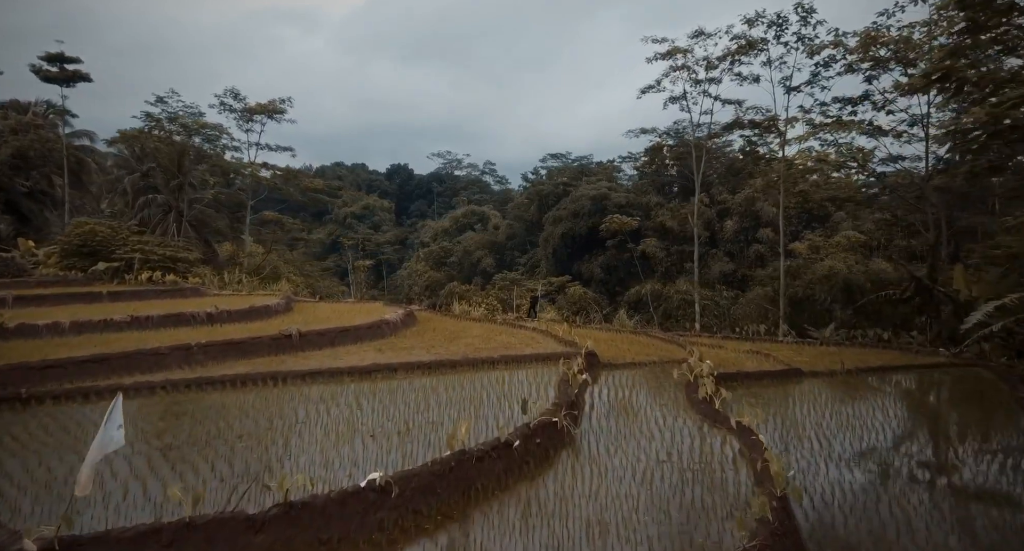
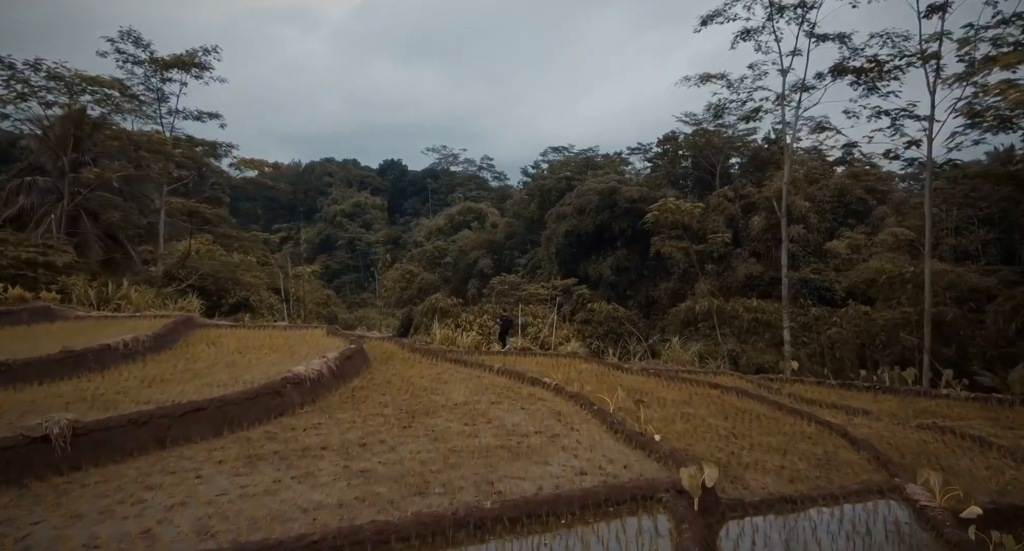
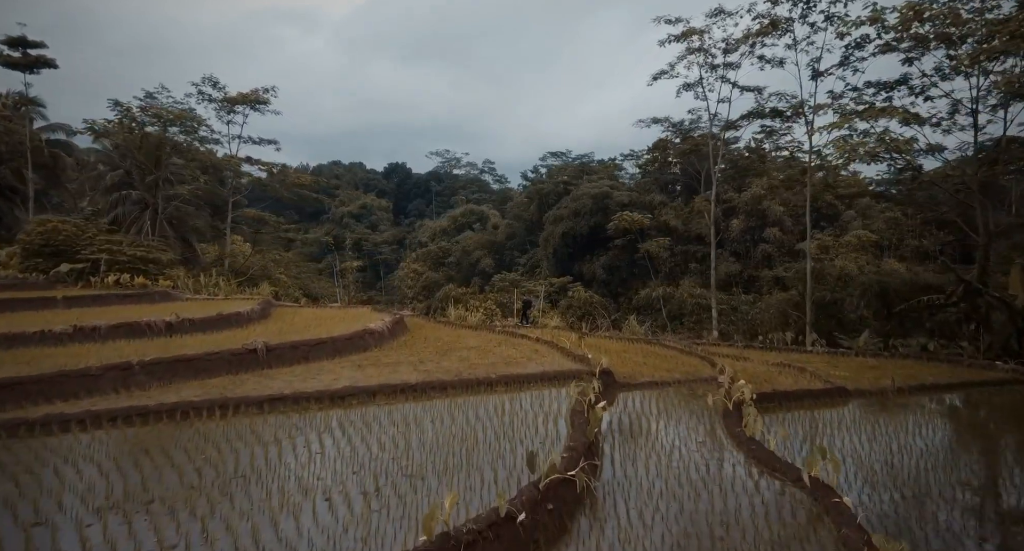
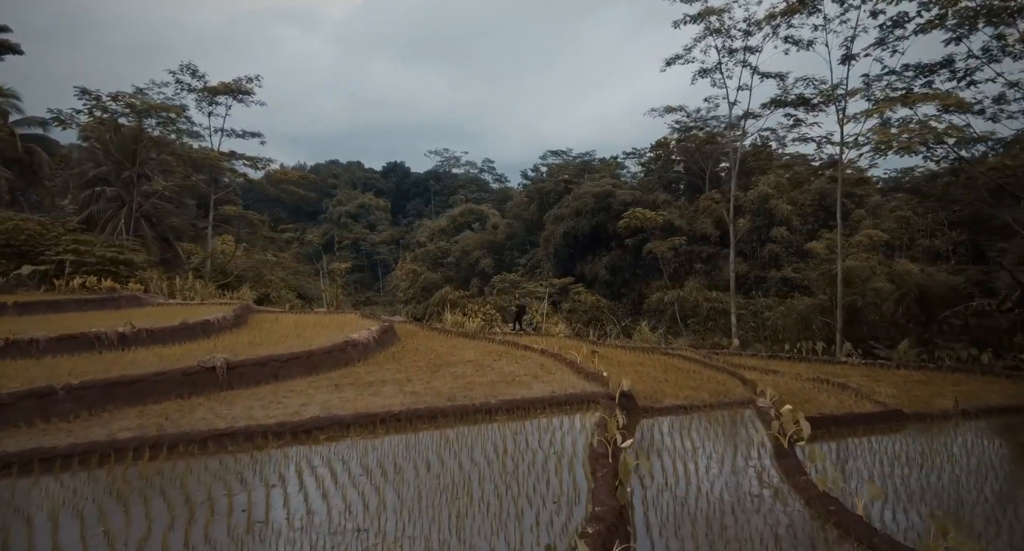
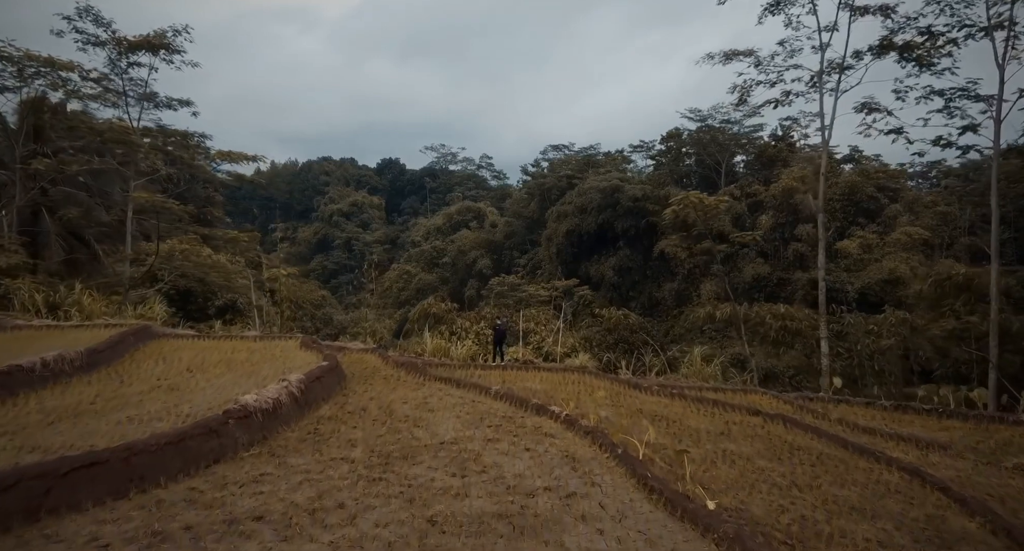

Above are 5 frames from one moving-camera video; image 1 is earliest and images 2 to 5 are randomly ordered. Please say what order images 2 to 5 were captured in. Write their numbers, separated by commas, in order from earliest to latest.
3, 4, 2, 5
